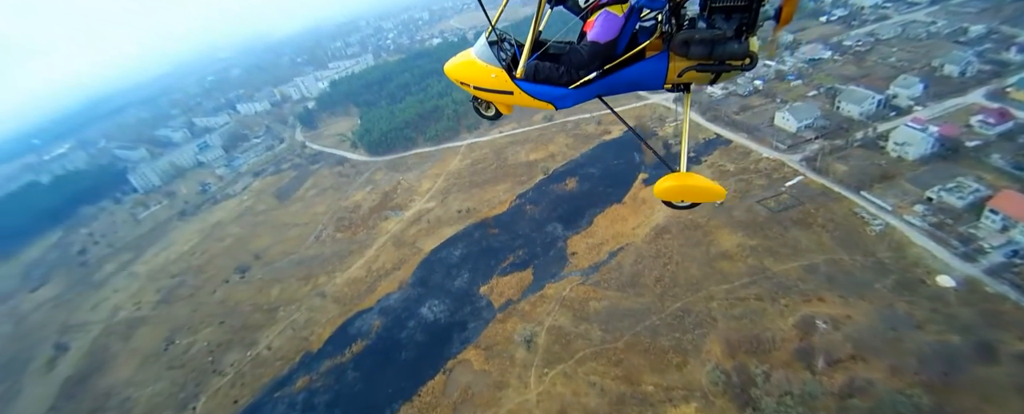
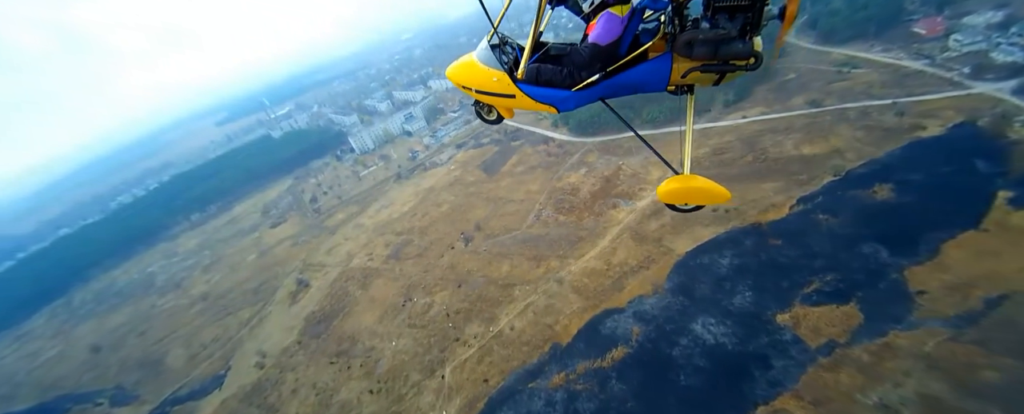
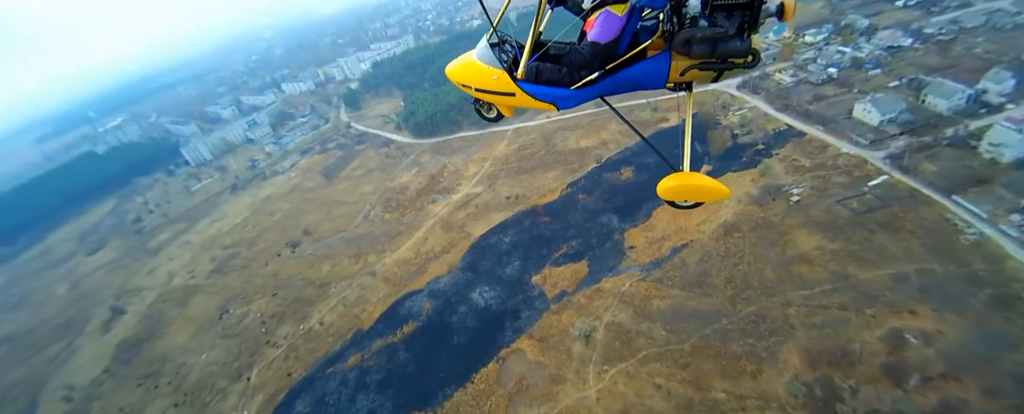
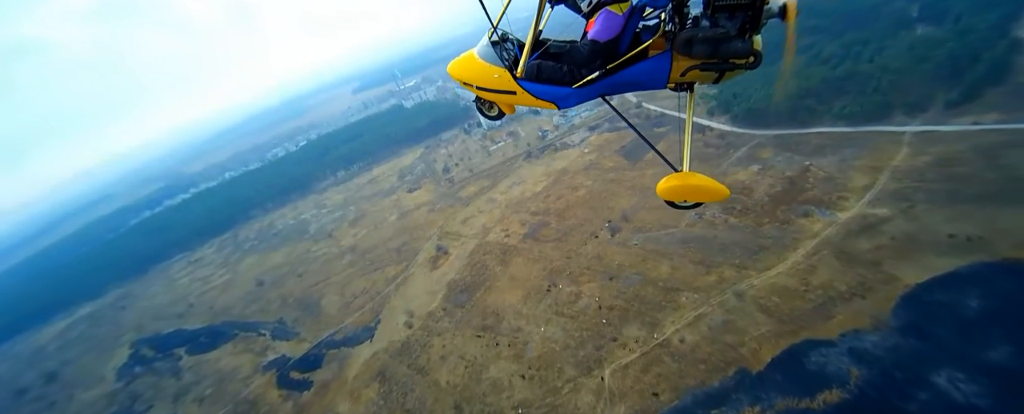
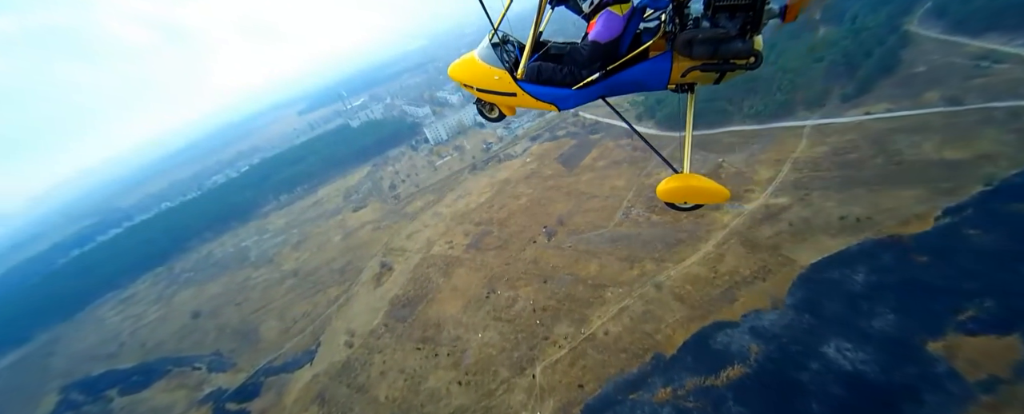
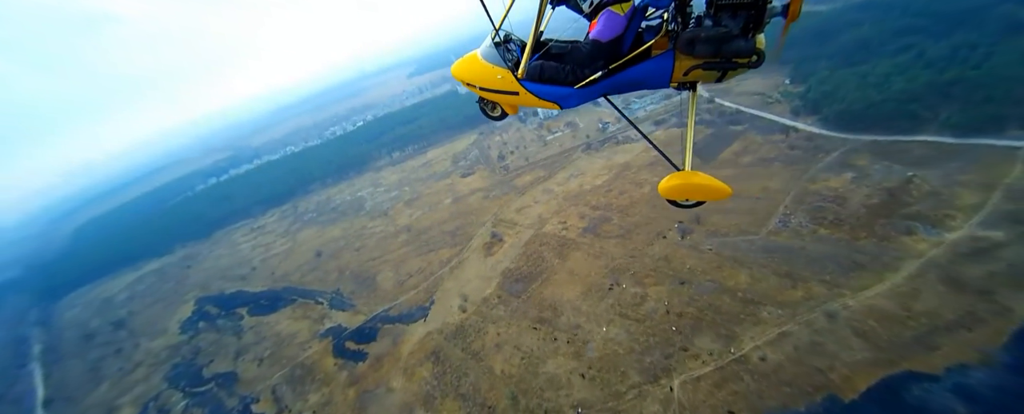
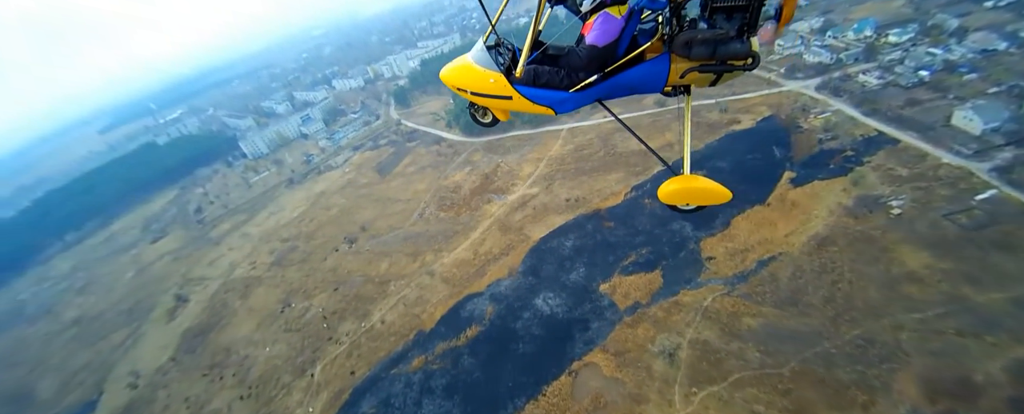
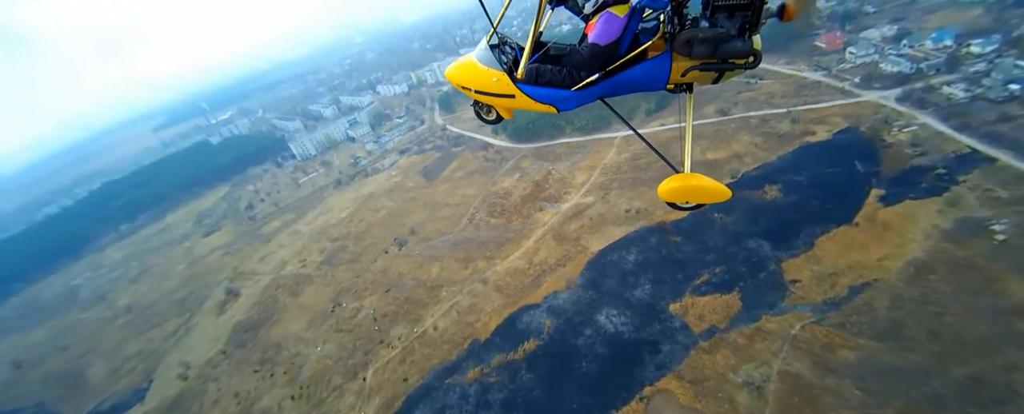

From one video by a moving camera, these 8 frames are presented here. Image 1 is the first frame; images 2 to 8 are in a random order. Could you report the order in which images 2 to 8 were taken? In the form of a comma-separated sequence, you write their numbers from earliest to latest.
3, 7, 8, 2, 5, 4, 6
